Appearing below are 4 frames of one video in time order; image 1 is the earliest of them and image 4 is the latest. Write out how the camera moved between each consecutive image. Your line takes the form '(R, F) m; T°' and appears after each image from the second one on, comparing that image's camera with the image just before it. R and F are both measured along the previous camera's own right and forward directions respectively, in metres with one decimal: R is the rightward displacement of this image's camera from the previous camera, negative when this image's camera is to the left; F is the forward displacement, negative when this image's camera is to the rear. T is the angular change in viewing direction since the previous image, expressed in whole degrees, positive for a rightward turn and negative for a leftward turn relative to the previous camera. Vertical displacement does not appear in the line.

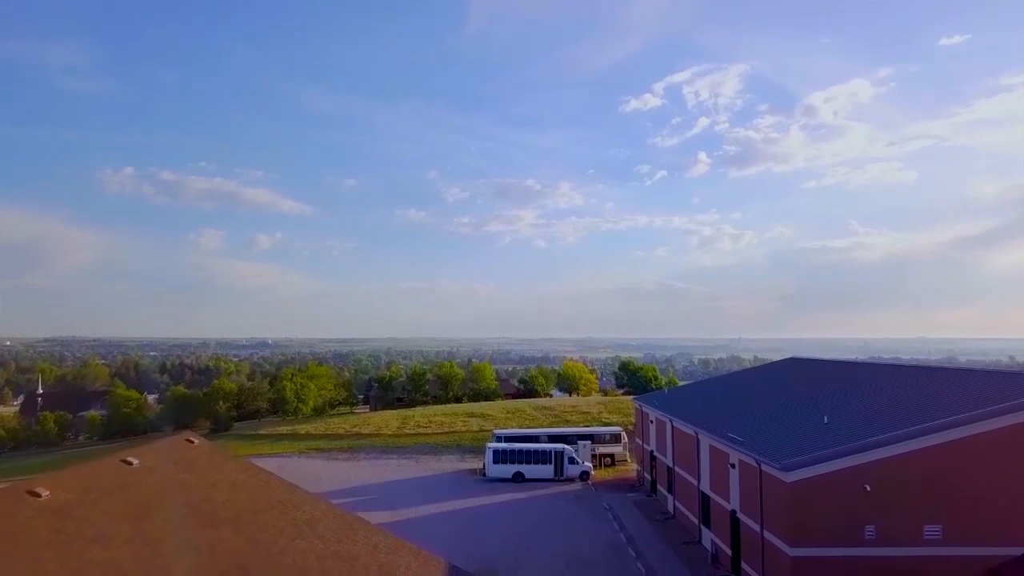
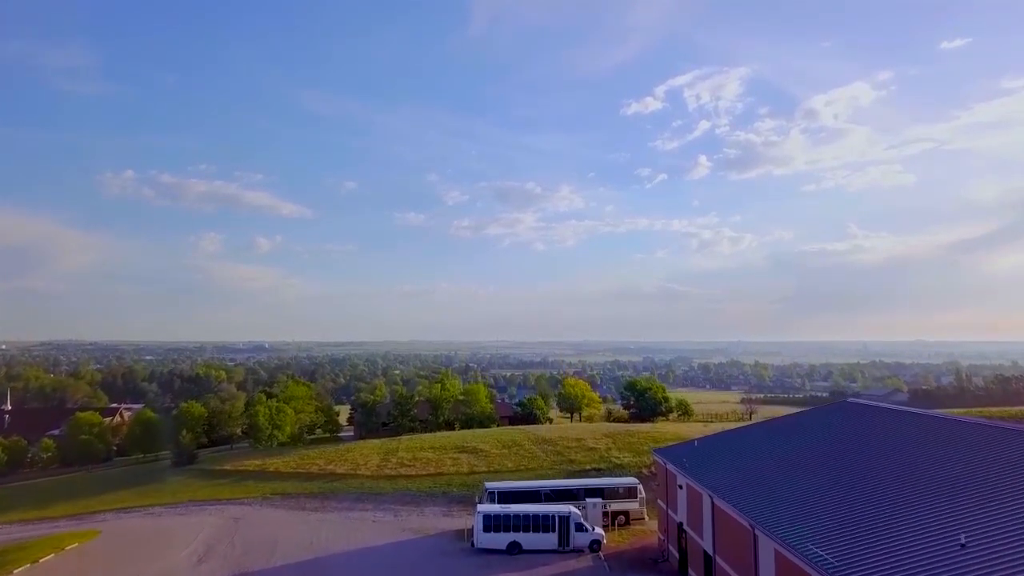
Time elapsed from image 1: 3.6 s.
(+0.1, +2.3) m; 0°
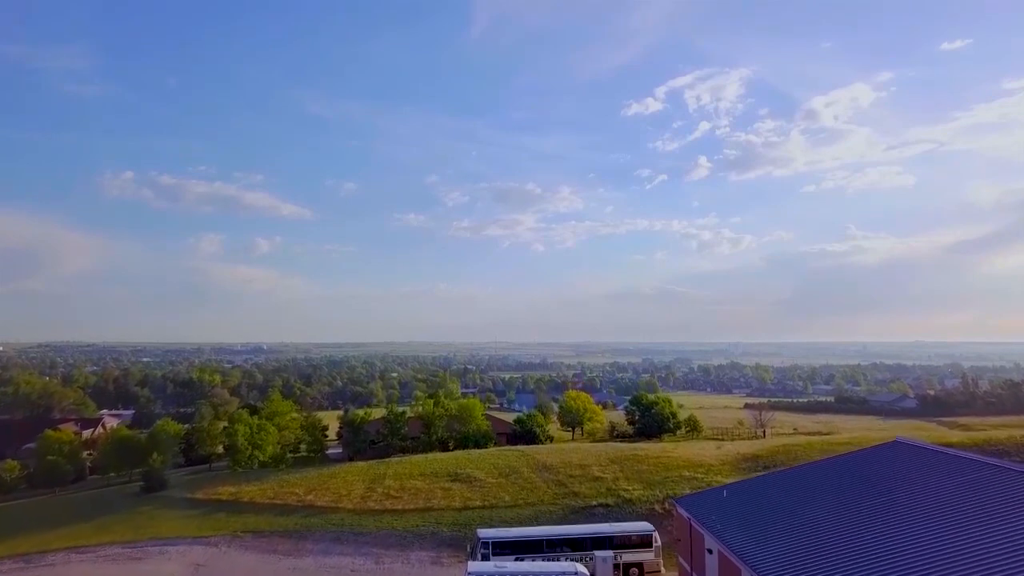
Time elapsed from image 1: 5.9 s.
(+0.1, +1.5) m; 0°
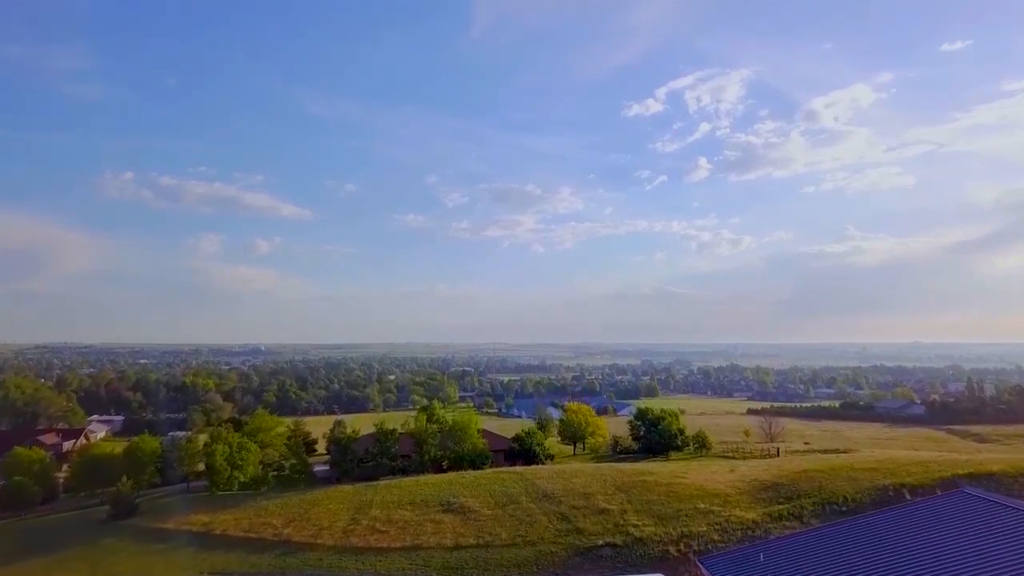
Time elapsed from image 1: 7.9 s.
(0.0, +1.4) m; 0°
